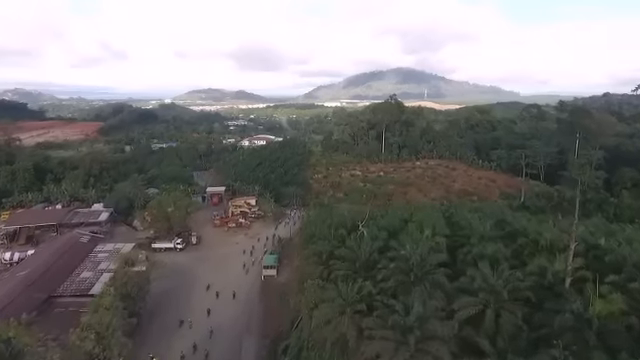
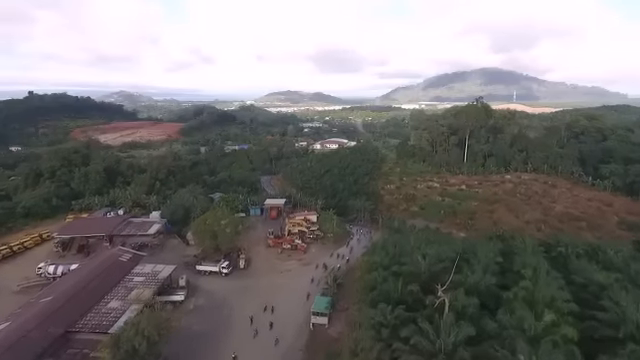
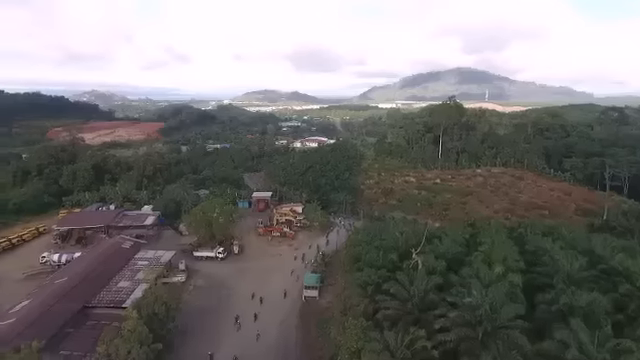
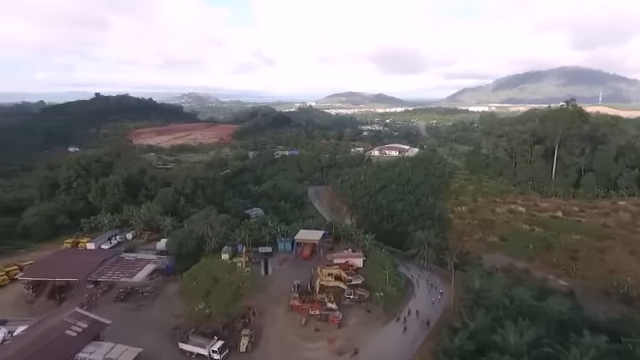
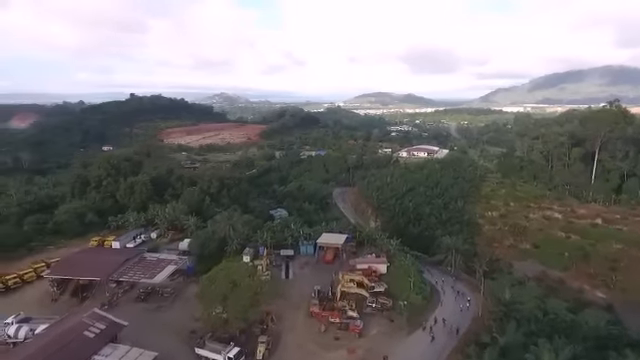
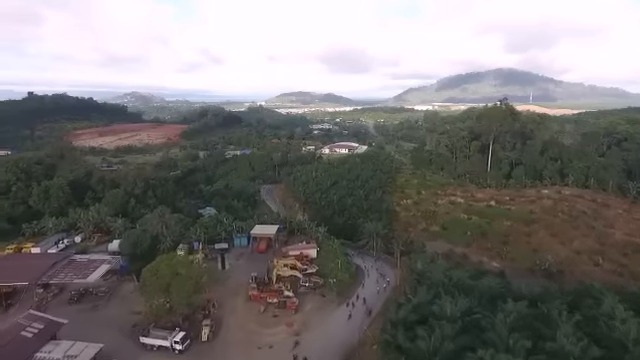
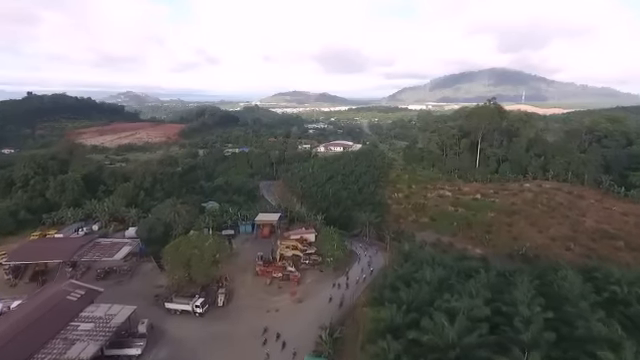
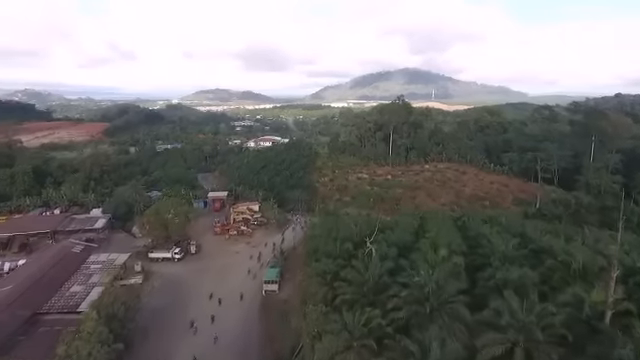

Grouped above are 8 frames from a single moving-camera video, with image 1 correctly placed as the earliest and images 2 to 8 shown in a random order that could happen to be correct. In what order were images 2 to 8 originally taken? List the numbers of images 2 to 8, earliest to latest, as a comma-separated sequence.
8, 3, 2, 7, 6, 4, 5
